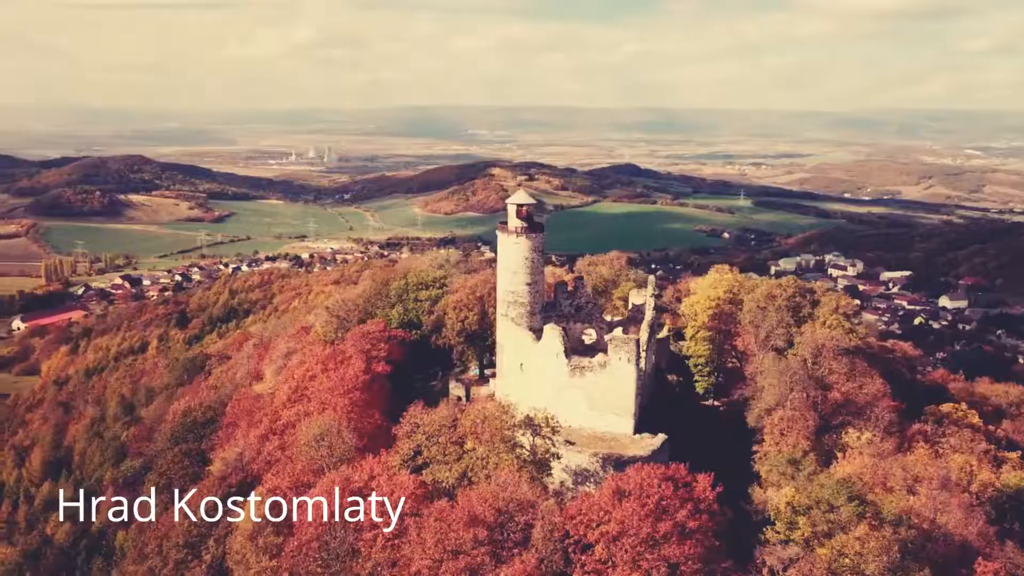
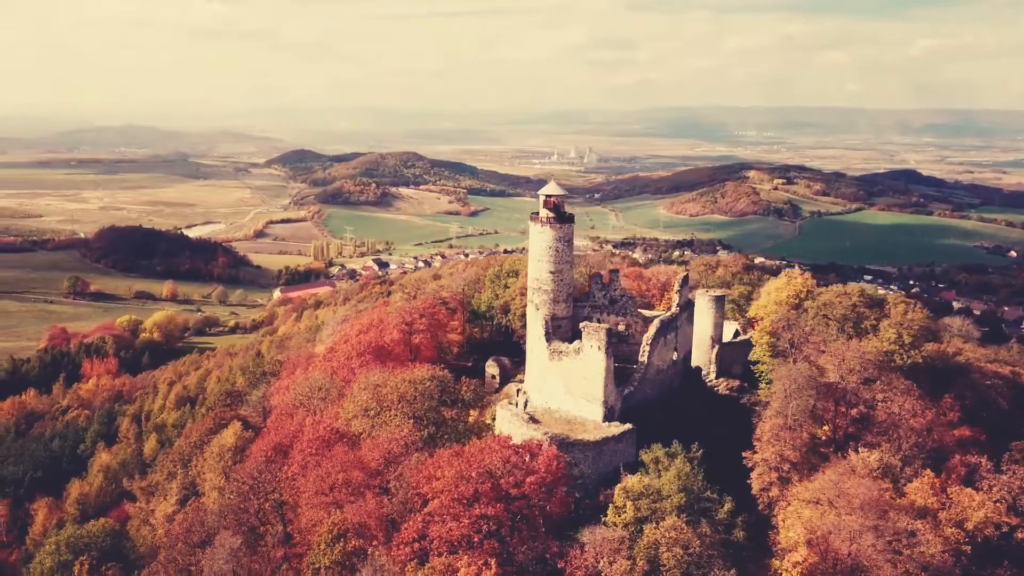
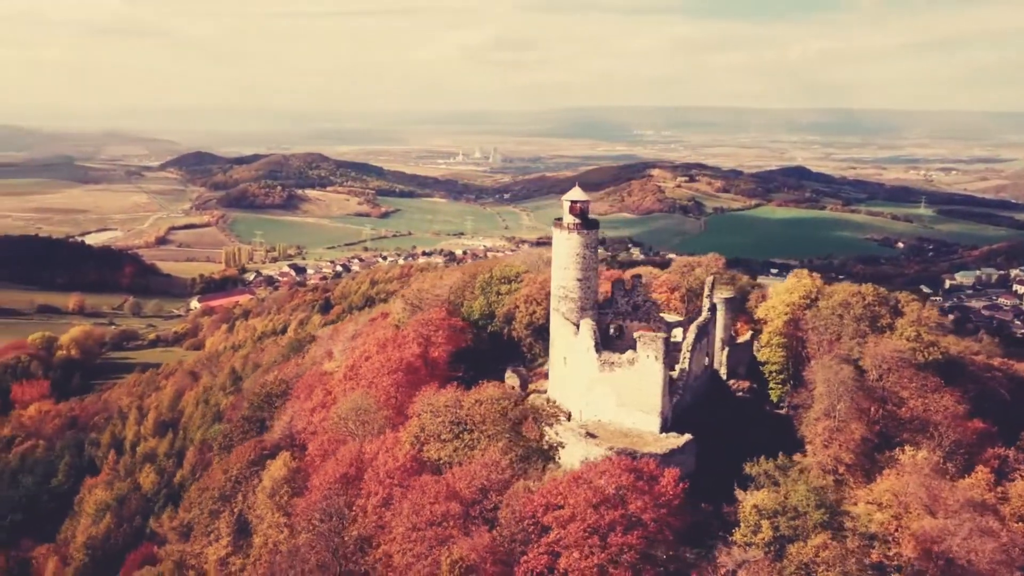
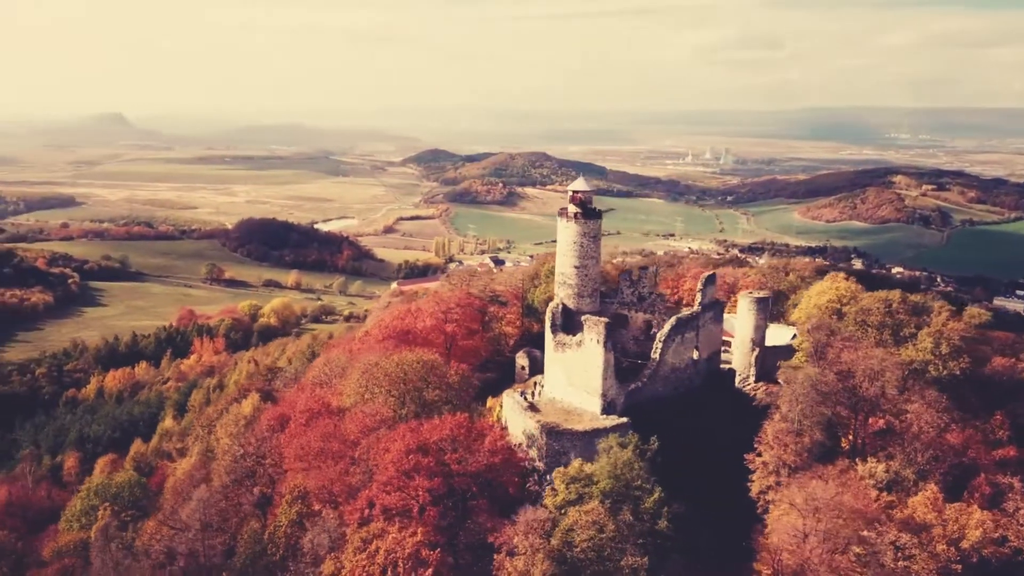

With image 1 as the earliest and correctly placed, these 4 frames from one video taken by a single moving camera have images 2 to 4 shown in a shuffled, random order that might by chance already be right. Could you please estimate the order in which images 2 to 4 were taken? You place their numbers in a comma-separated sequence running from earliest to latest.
3, 2, 4
